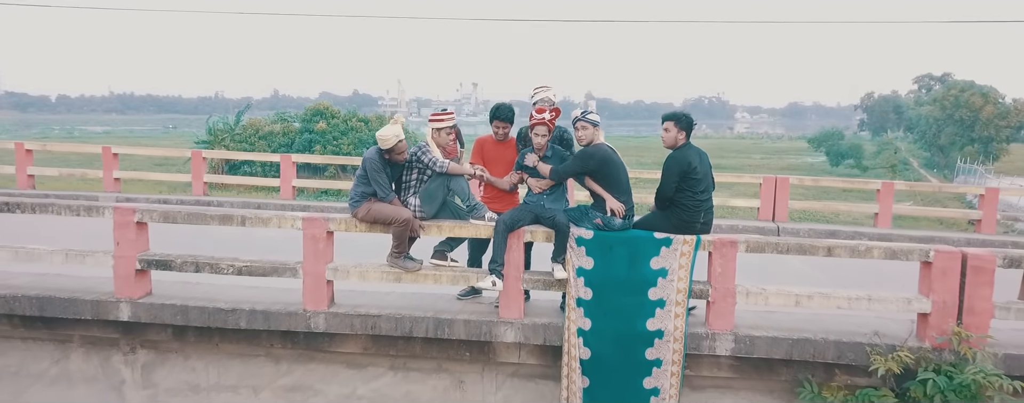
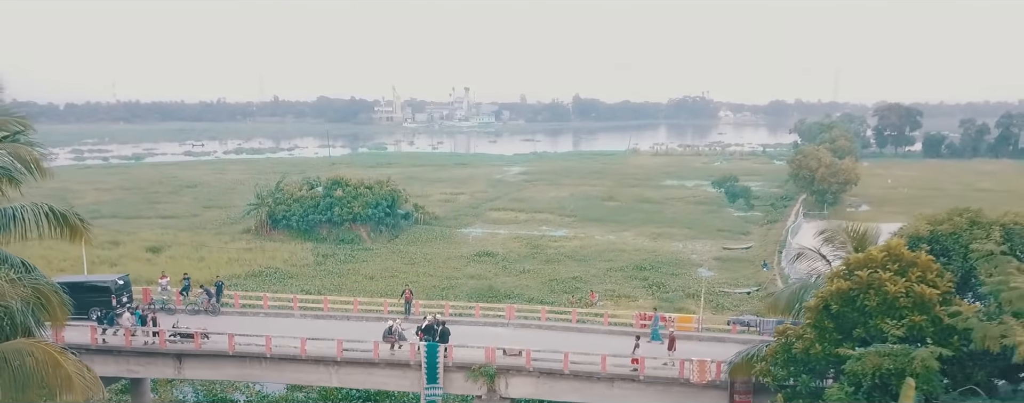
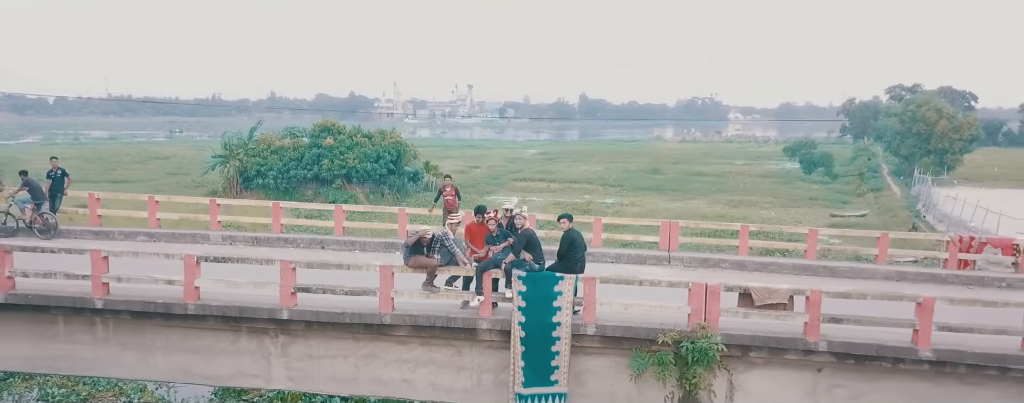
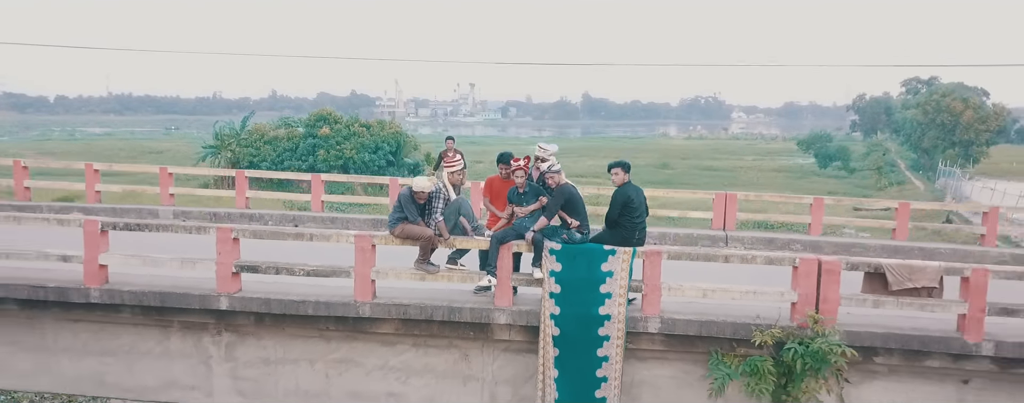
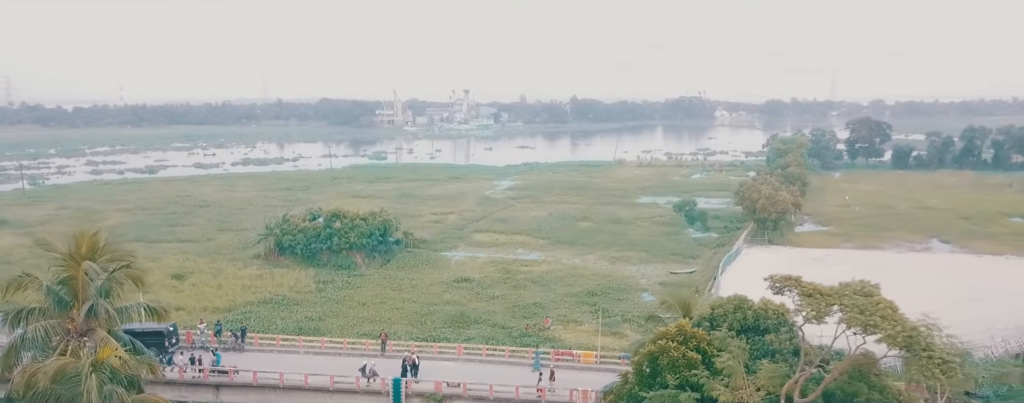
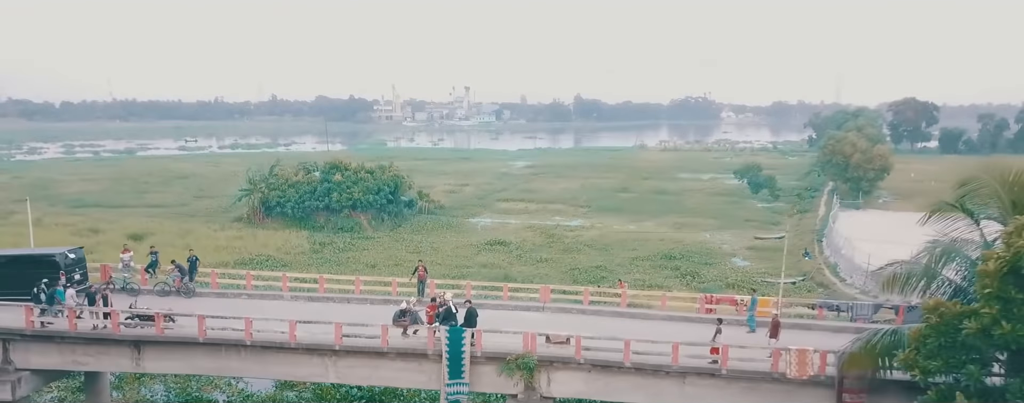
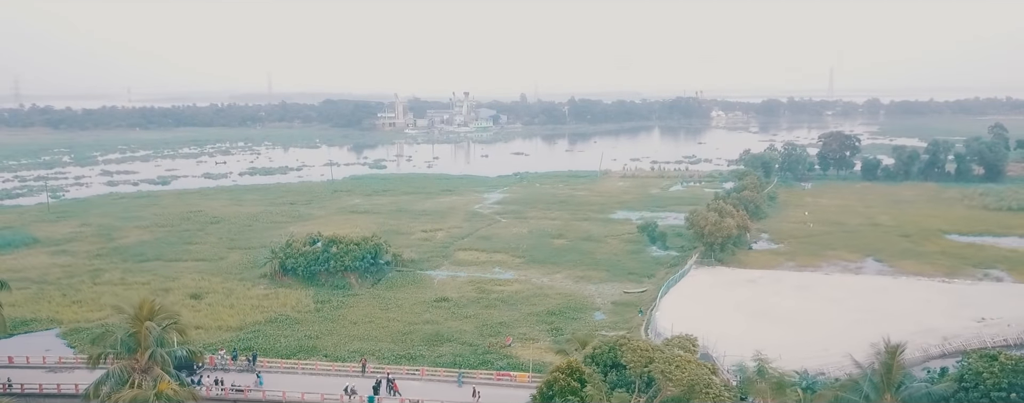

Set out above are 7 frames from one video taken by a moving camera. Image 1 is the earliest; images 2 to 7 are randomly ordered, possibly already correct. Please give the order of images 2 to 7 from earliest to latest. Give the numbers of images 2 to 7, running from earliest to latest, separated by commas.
4, 3, 6, 2, 5, 7
